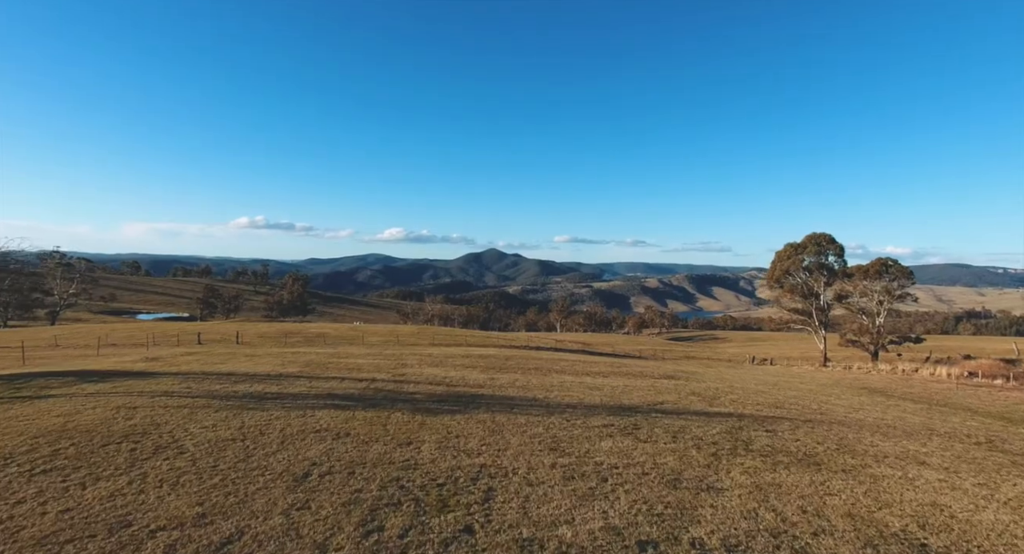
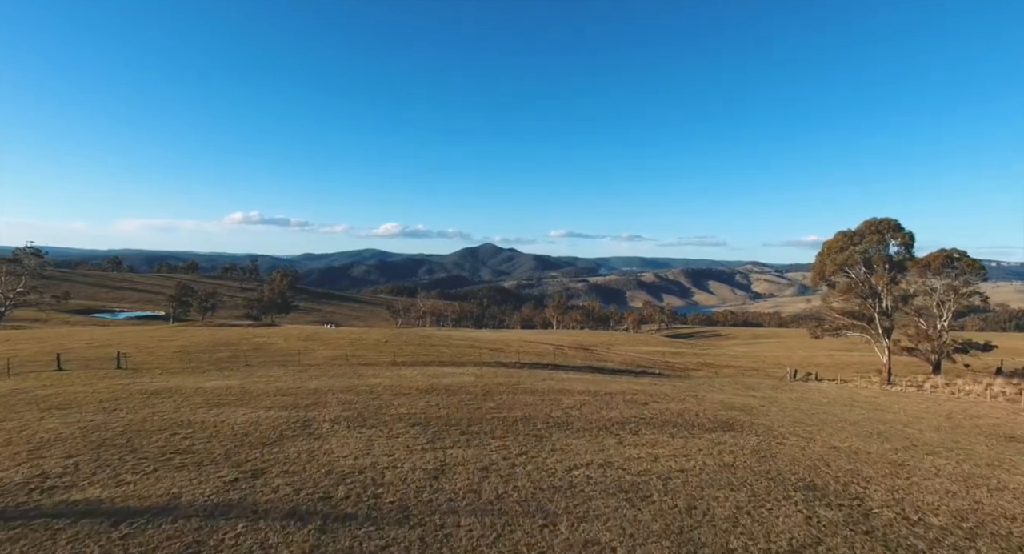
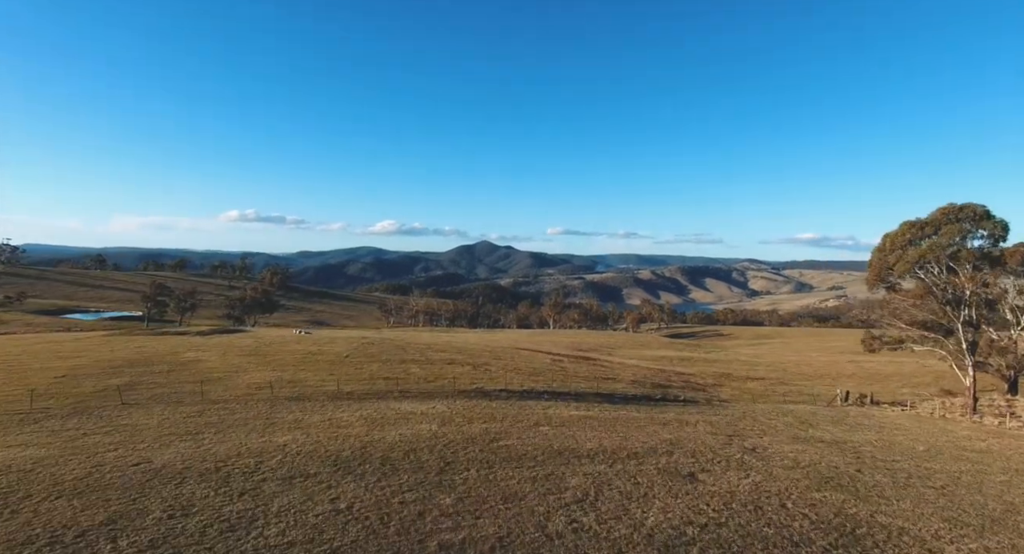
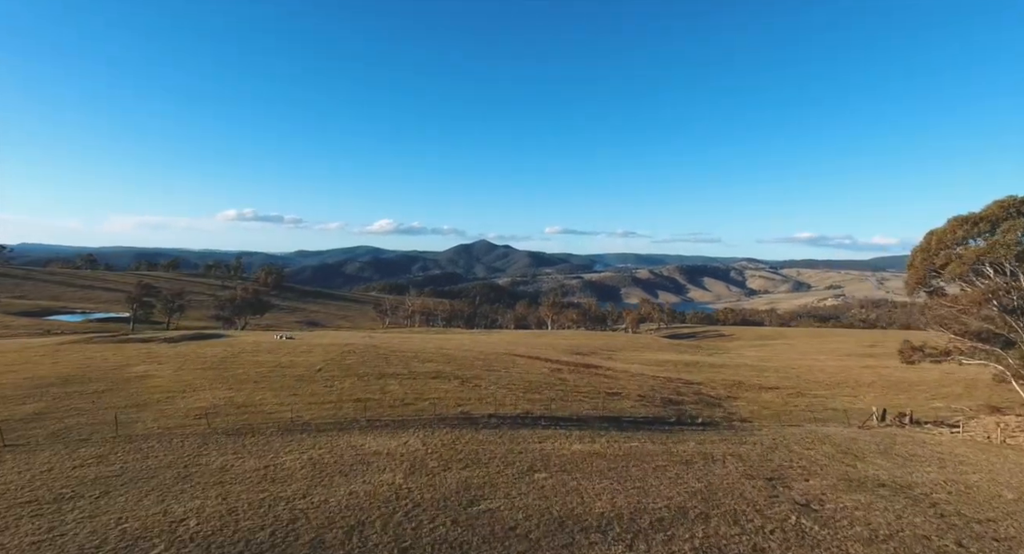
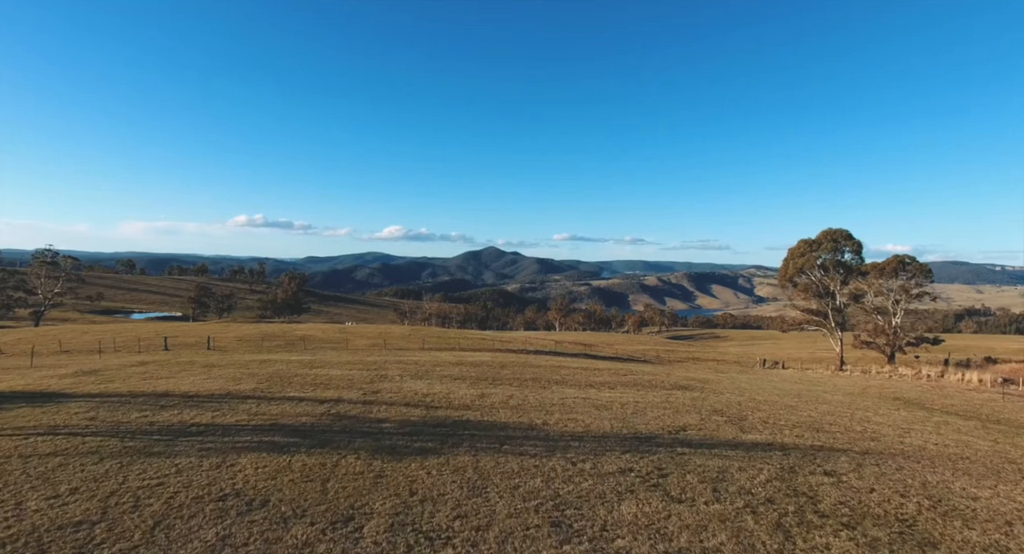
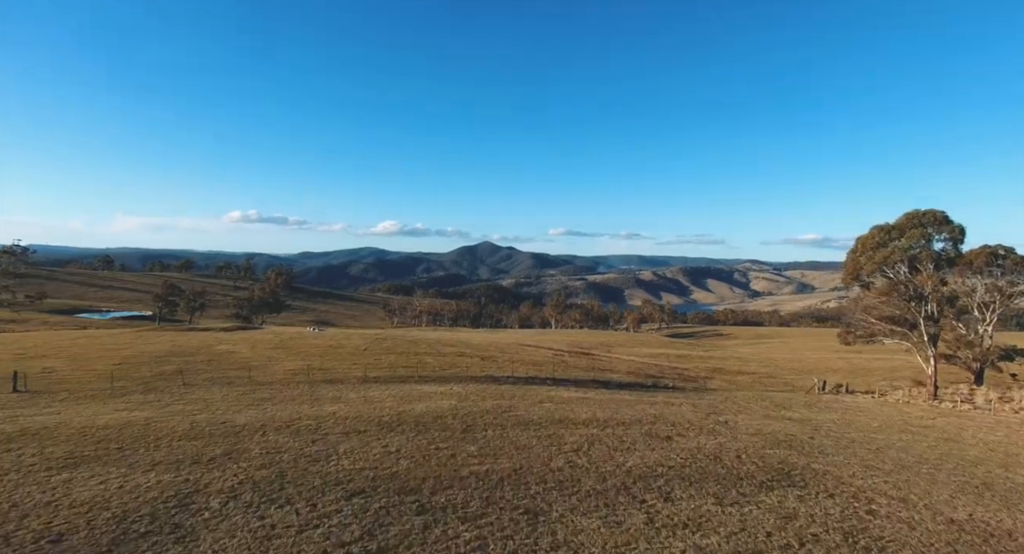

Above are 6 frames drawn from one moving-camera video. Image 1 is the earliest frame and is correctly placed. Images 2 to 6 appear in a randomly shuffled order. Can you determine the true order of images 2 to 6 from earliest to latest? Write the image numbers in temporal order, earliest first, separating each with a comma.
5, 2, 6, 3, 4
